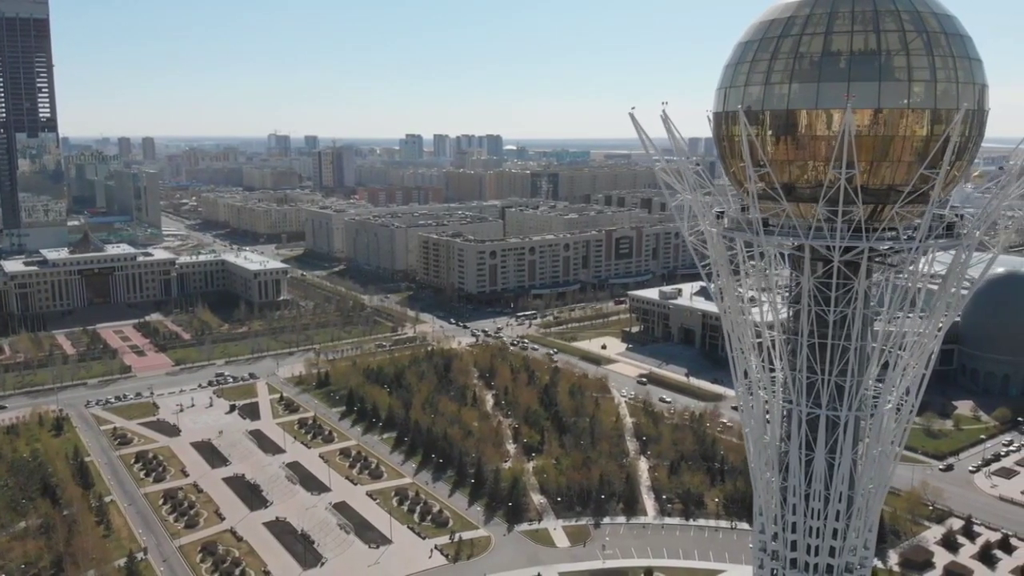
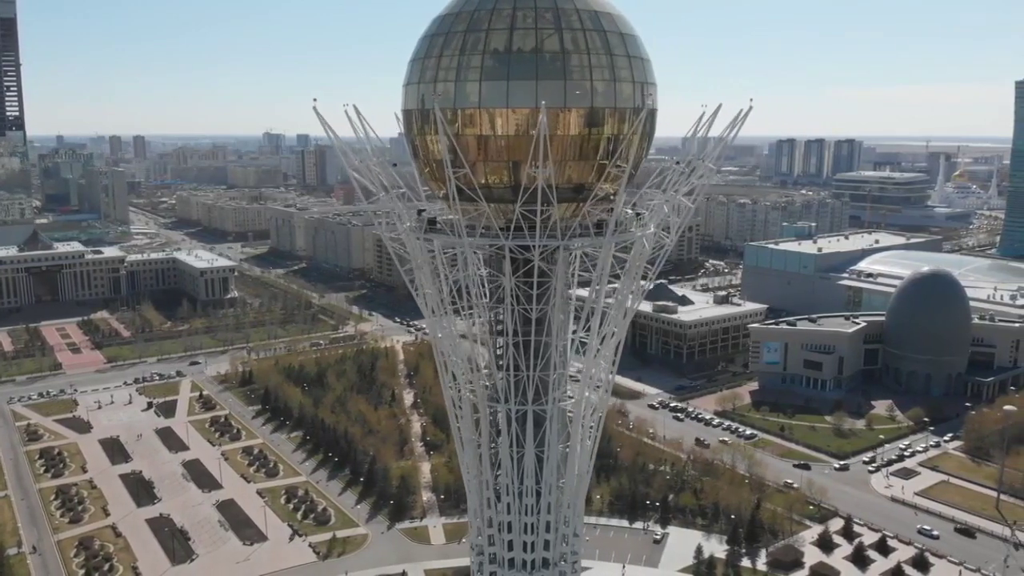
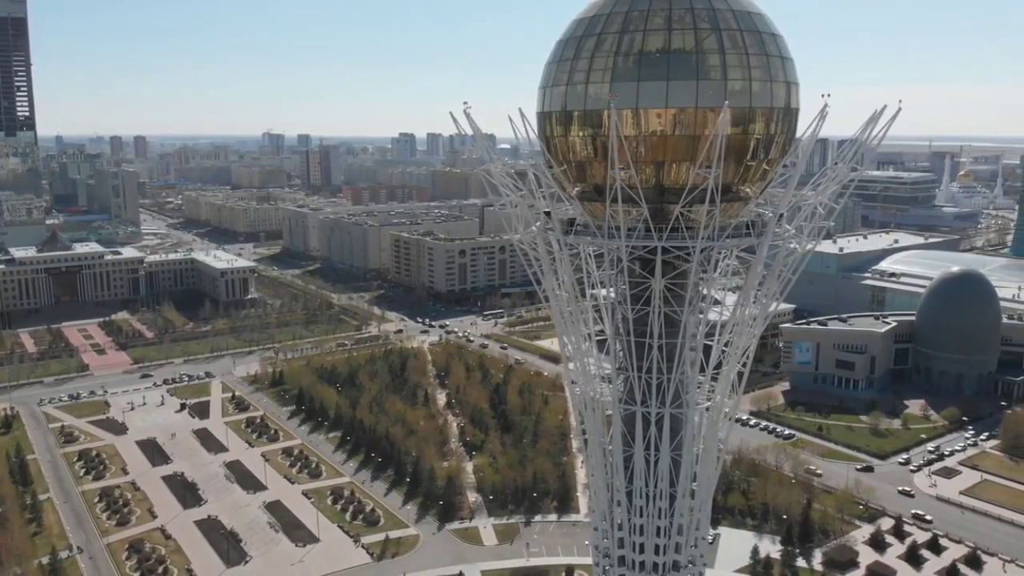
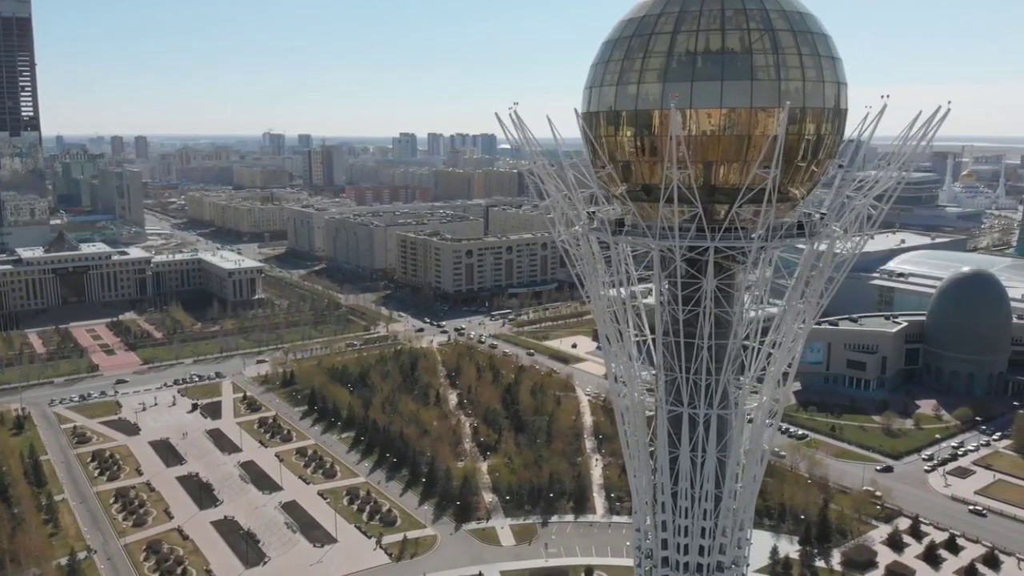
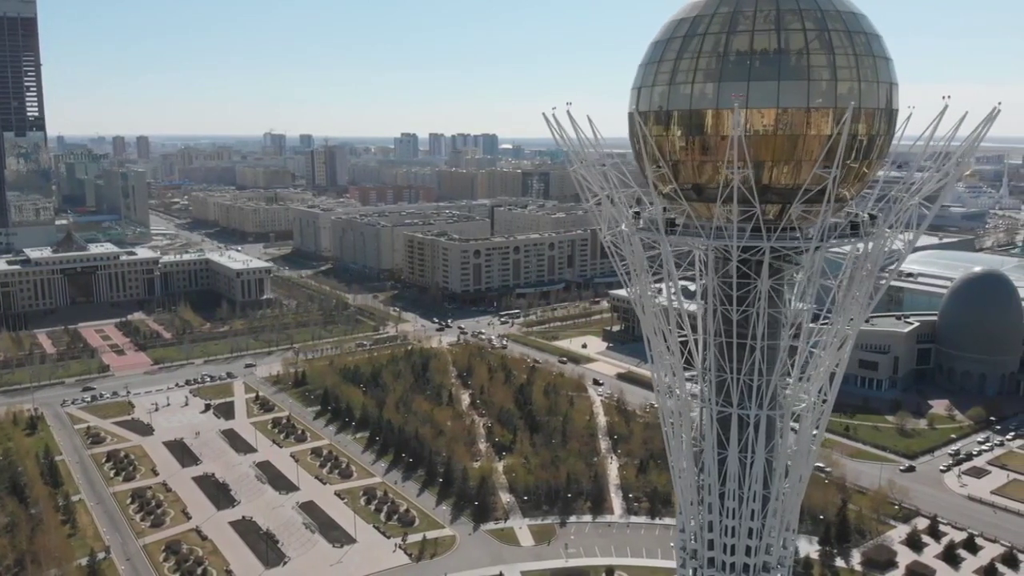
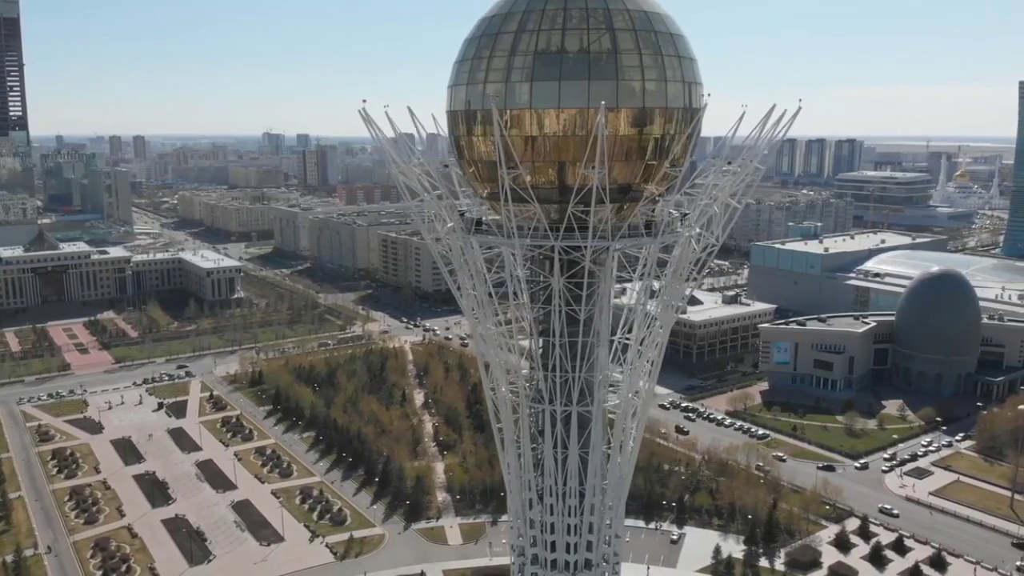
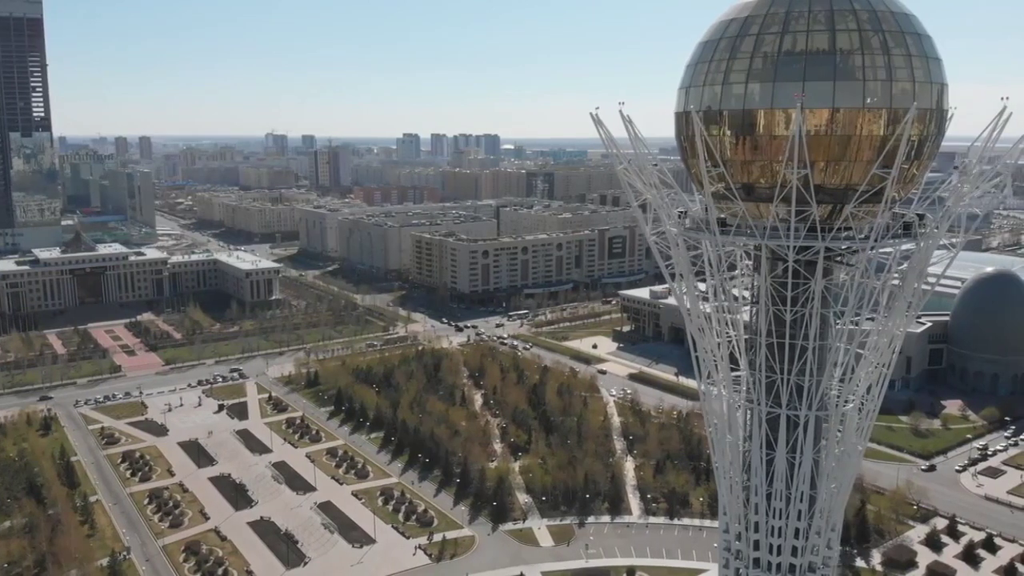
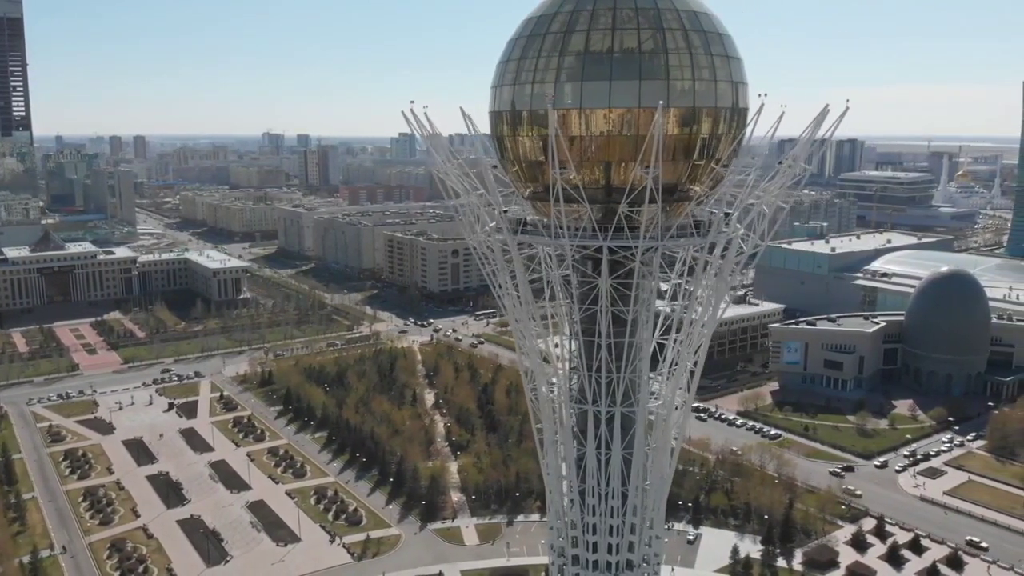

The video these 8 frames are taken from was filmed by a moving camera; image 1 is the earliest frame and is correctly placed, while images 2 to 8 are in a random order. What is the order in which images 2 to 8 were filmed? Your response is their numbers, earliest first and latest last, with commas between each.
7, 5, 4, 3, 8, 6, 2
